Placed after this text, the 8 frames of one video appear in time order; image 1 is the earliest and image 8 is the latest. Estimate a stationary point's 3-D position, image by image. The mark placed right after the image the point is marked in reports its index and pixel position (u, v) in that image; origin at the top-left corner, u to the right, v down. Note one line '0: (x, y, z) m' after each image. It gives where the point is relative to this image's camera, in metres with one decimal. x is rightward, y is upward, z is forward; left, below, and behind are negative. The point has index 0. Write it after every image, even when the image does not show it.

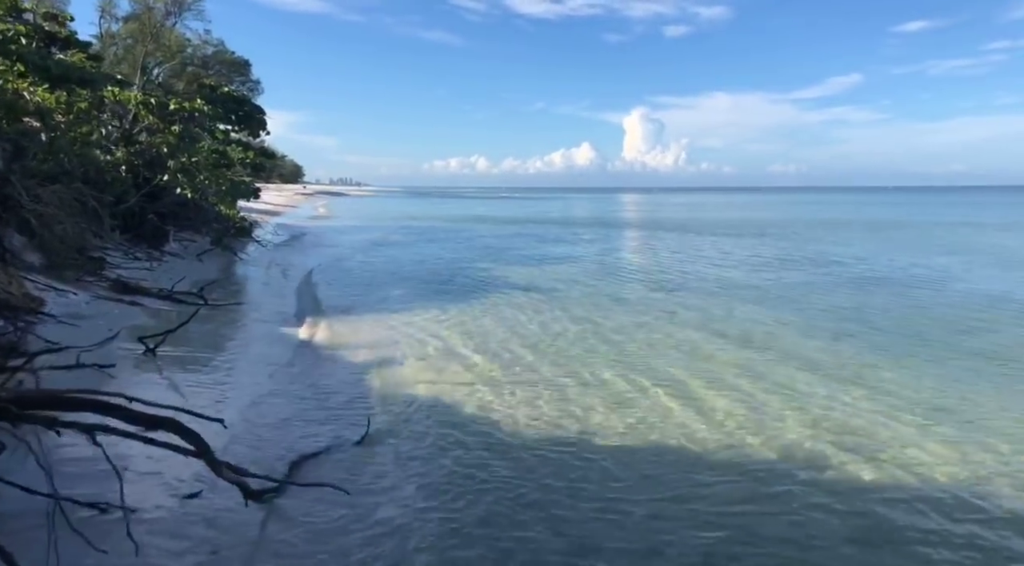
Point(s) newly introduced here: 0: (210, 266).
0: (-8.6, +0.5, +18.6) m
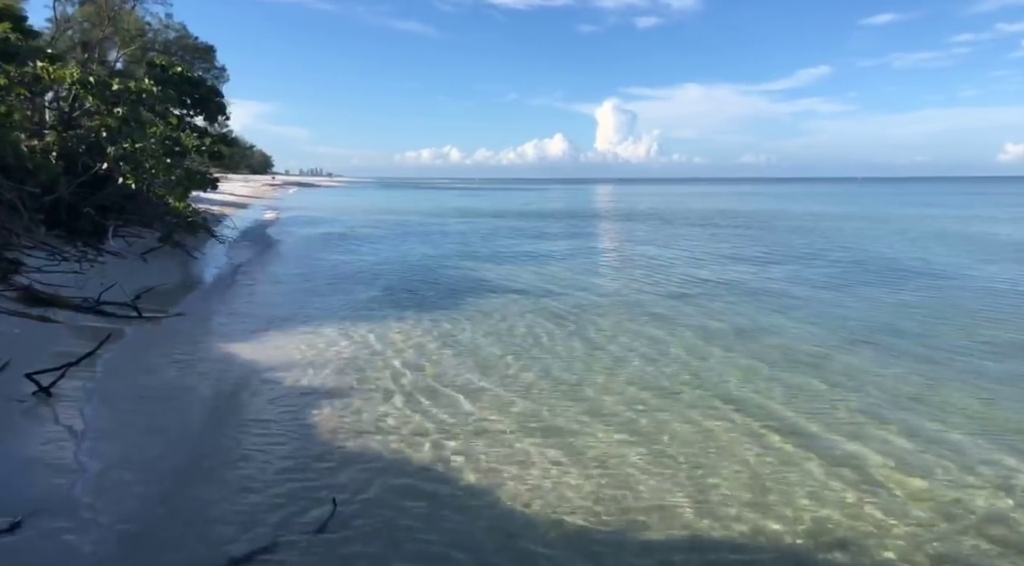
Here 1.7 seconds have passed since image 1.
0: (-8.9, +0.4, +16.3) m
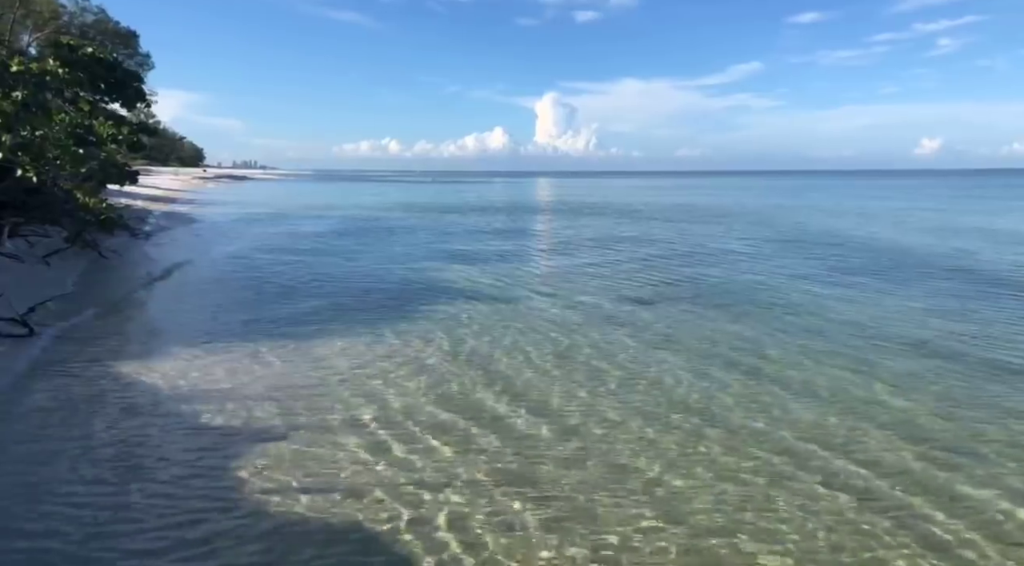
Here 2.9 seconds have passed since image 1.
0: (-9.9, +0.2, +14.3) m
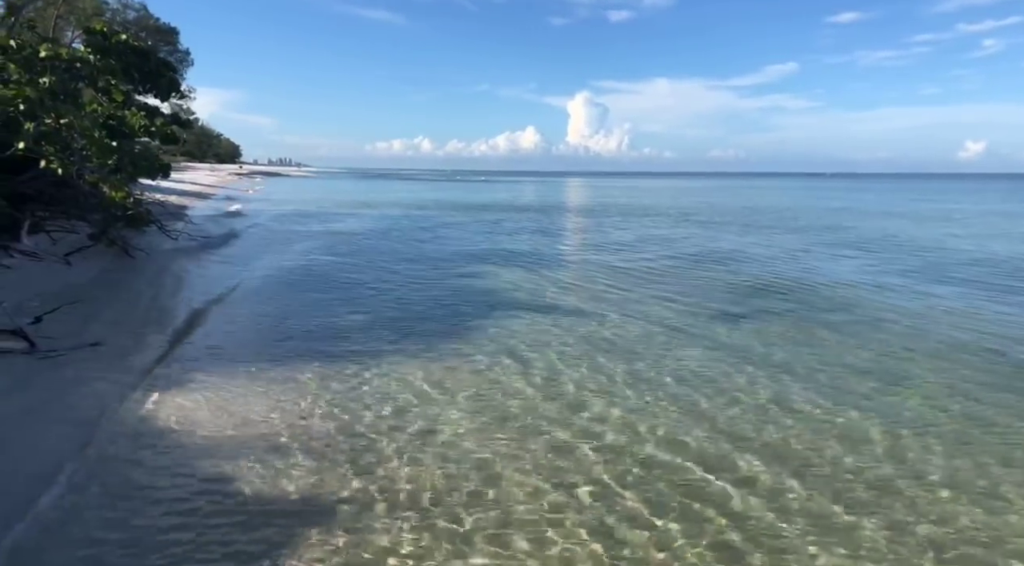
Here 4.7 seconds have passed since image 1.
0: (-8.6, +0.2, +13.1) m
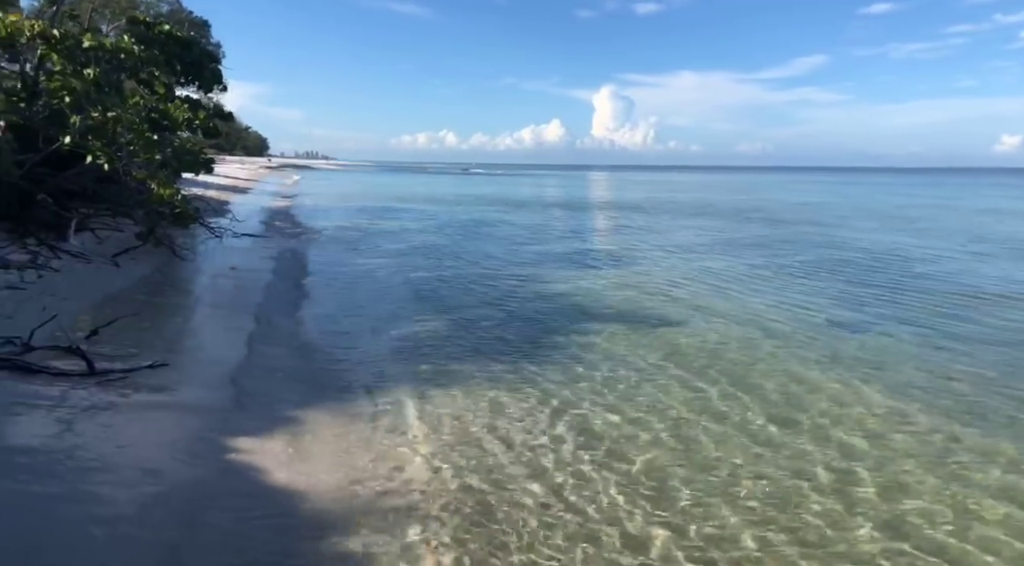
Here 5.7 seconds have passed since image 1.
0: (-7.2, +0.1, +12.3) m
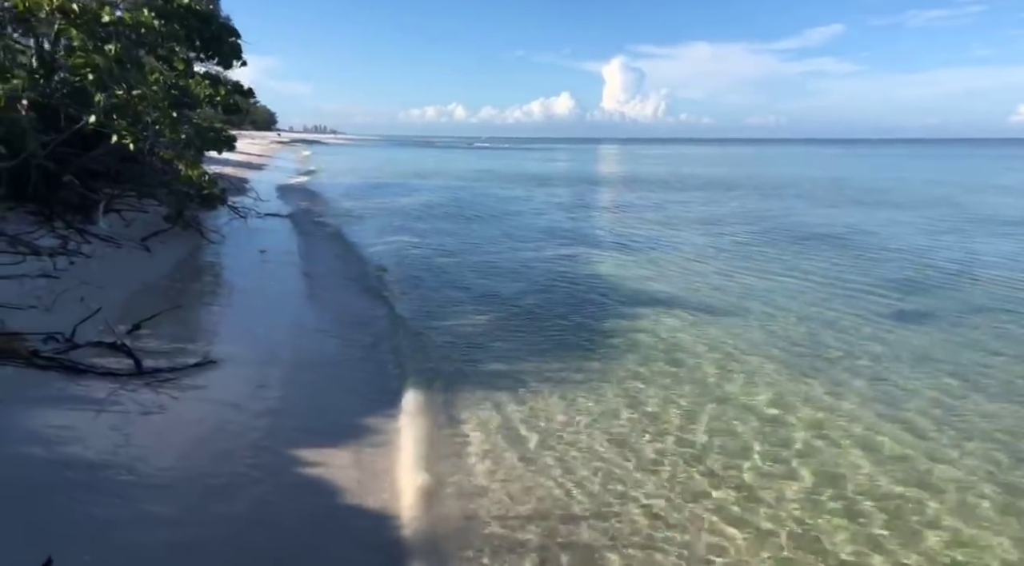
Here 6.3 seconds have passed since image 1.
0: (-6.4, +0.4, +11.9) m
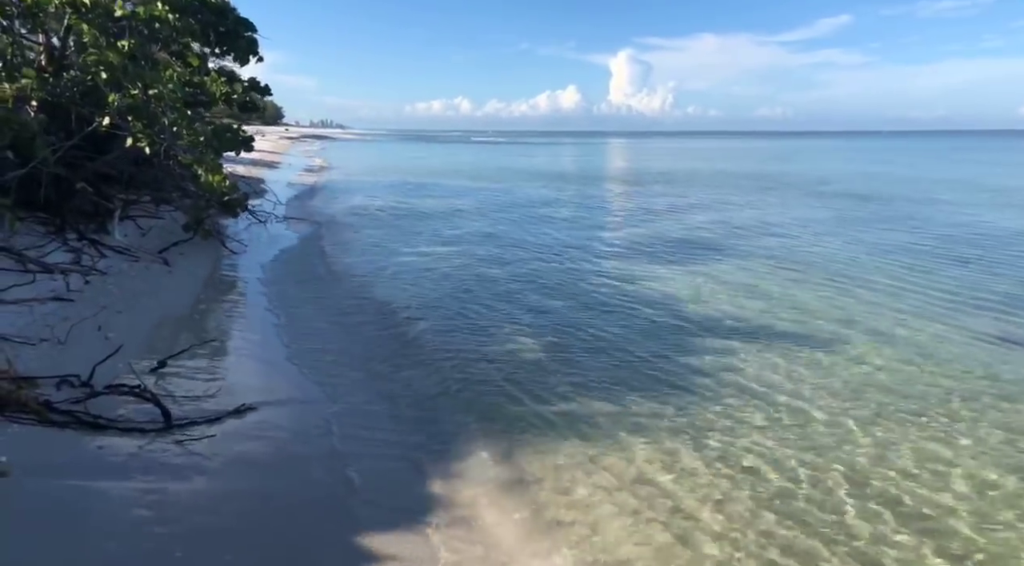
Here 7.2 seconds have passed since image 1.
0: (-5.5, +0.1, +11.0) m
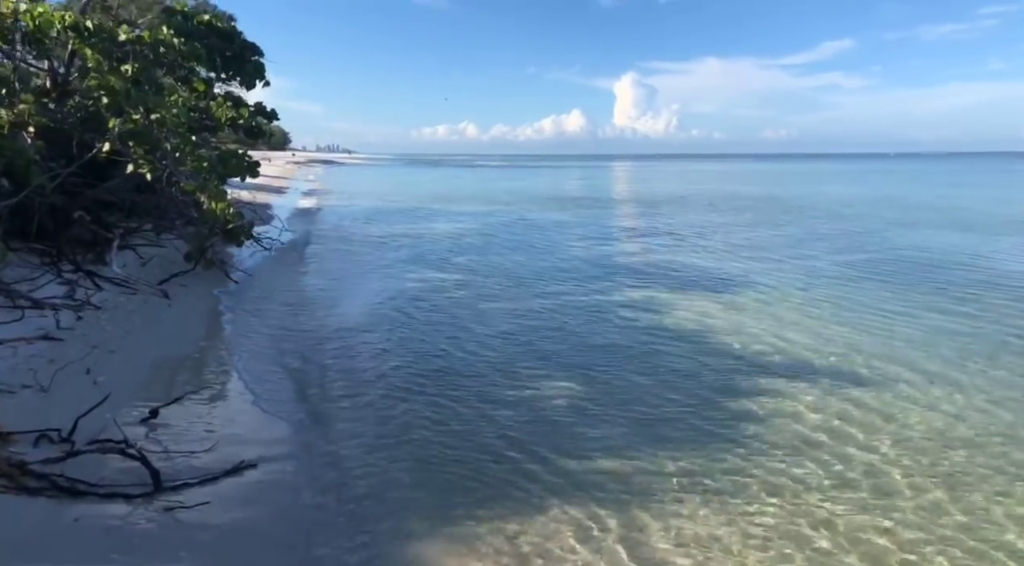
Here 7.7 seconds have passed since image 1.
0: (-5.2, -0.4, +10.4) m
